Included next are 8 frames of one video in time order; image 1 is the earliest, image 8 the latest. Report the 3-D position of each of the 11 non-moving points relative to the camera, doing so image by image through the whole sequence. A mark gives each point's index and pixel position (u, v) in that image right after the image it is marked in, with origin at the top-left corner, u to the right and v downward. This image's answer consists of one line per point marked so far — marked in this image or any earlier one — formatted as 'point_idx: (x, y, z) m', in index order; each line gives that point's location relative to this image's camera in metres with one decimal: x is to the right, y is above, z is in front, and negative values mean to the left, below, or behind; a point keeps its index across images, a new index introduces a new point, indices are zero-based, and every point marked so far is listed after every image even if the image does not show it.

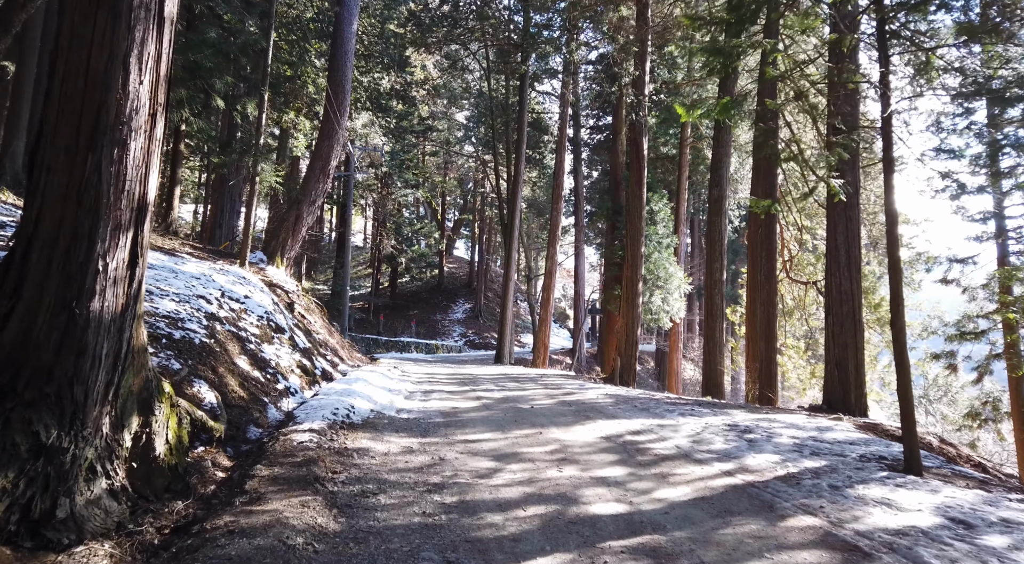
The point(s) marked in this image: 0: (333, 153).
0: (-3.2, +2.3, +13.9) m
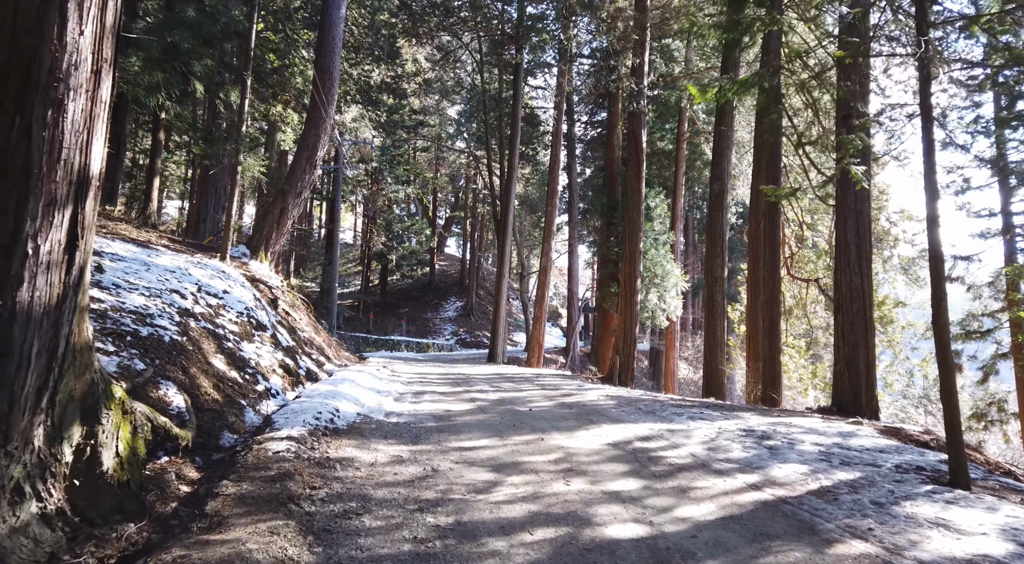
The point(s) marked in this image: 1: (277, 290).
0: (-3.3, +2.4, +13.3) m
1: (-3.6, -0.1, +11.7) m
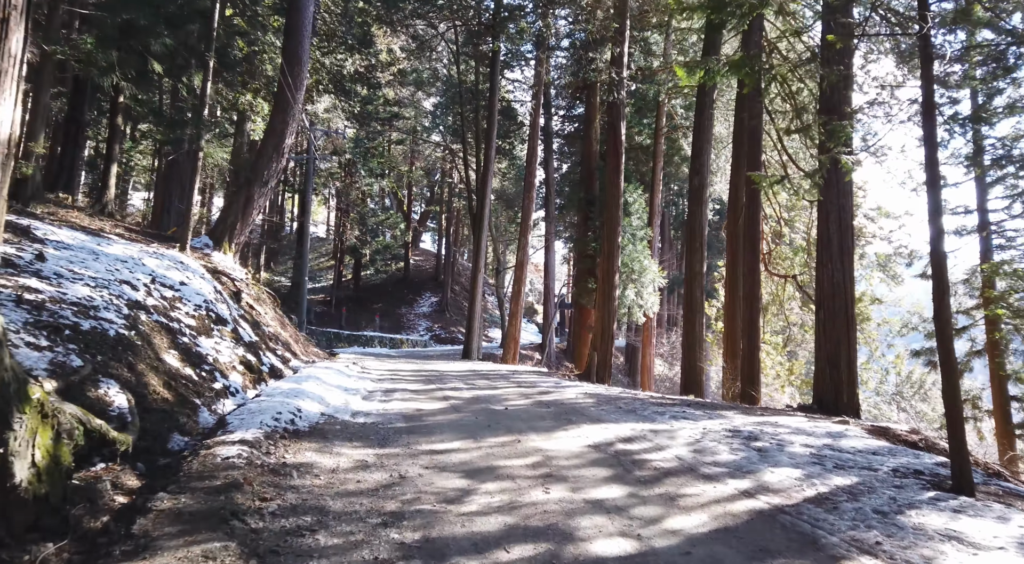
0: (-3.7, +2.5, +12.8) m
1: (-4.0, 0.0, +11.2) m
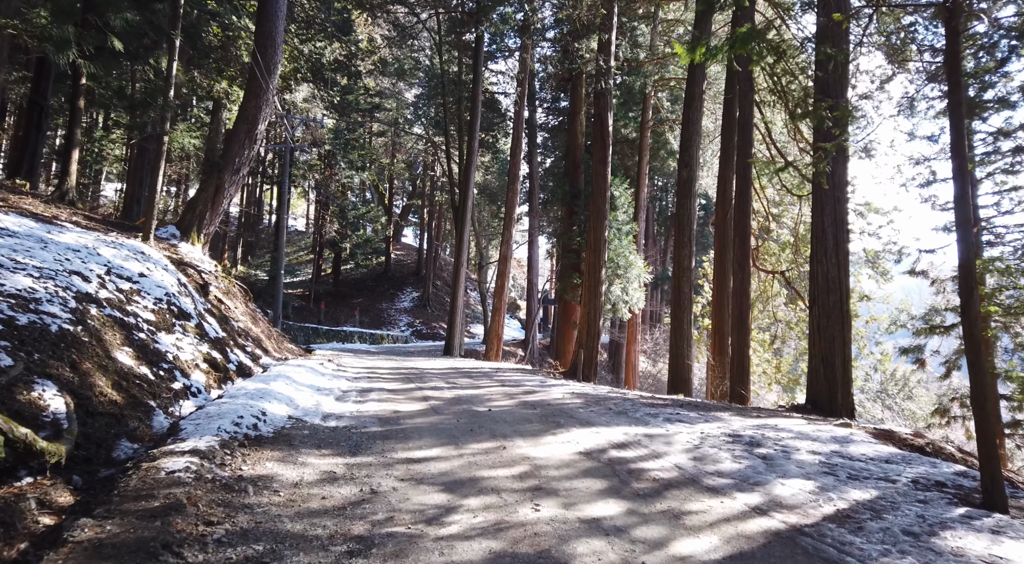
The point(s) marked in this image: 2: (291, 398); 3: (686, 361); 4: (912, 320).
0: (-4.0, +2.6, +12.2) m
1: (-4.2, +0.1, +10.6) m
2: (-2.0, -1.1, +7.0) m
3: (+3.3, -1.5, +14.5) m
4: (+9.3, -0.9, +17.7) m
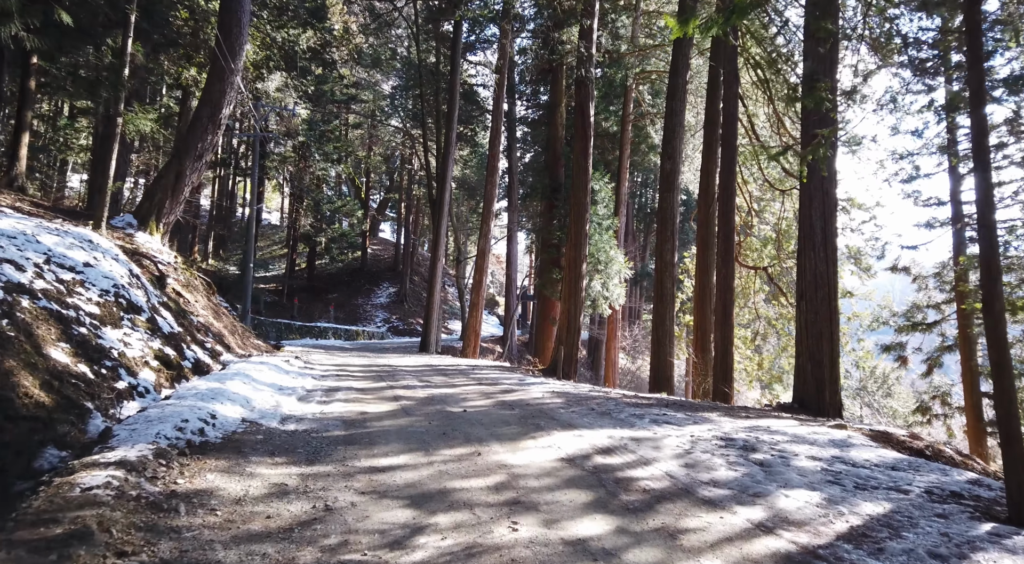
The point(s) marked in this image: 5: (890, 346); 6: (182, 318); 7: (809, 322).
0: (-4.3, +2.8, +11.6) m
1: (-4.5, +0.2, +10.0) m
2: (-2.2, -1.0, +6.4) m
3: (+2.9, -1.4, +14.1) m
4: (+8.7, -0.8, +17.5) m
5: (+8.4, -1.4, +17.0) m
6: (-3.8, -0.4, +8.8) m
7: (+4.0, -0.5, +10.3) m
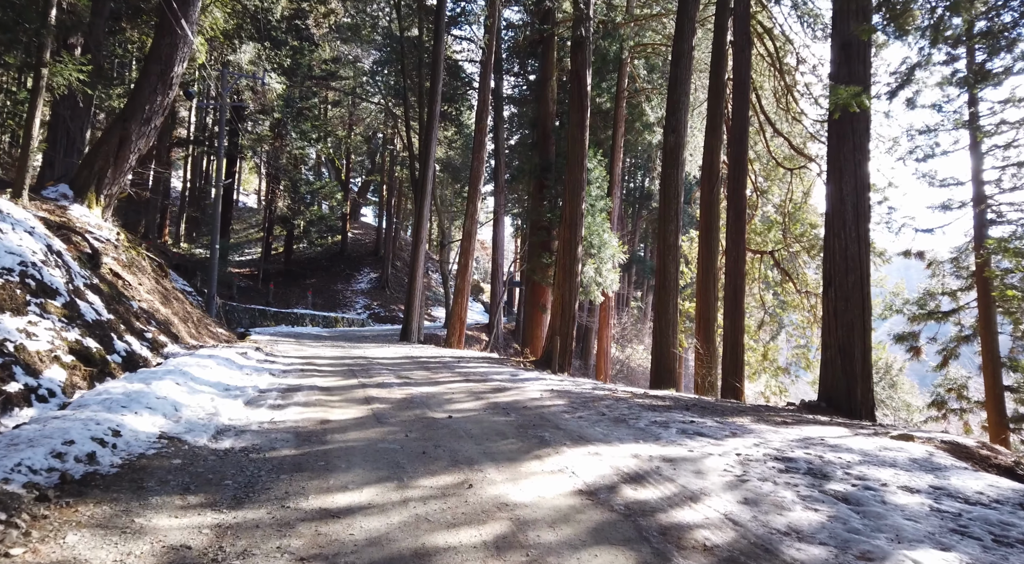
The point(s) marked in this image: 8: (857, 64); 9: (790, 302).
0: (-4.4, +3.0, +10.2) m
1: (-4.6, +0.4, +8.6) m
2: (-2.2, -0.8, +5.1) m
3: (+2.7, -1.1, +12.9) m
4: (+8.5, -0.5, +16.4) m
5: (+8.2, -1.1, +16.0) m
6: (-3.9, -0.2, +7.5) m
7: (+3.9, -0.3, +9.1) m
8: (+4.1, +2.6, +9.1) m
9: (+5.9, -0.4, +16.1) m
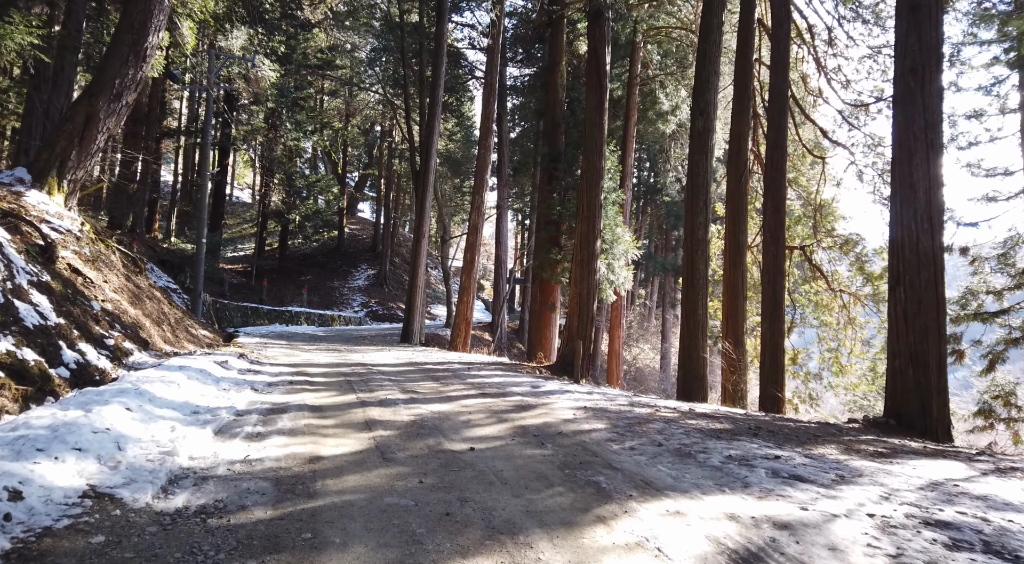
0: (-4.2, +3.0, +9.0) m
1: (-4.4, +0.4, +7.4) m
2: (-2.0, -0.8, +3.9) m
3: (+2.9, -1.1, +11.8) m
4: (+8.7, -0.4, +15.3) m
5: (+8.4, -1.1, +14.8) m
6: (-3.6, -0.2, +6.3) m
7: (+4.1, -0.3, +8.0) m
8: (+4.3, +2.6, +7.9) m
9: (+6.0, -0.4, +15.0) m
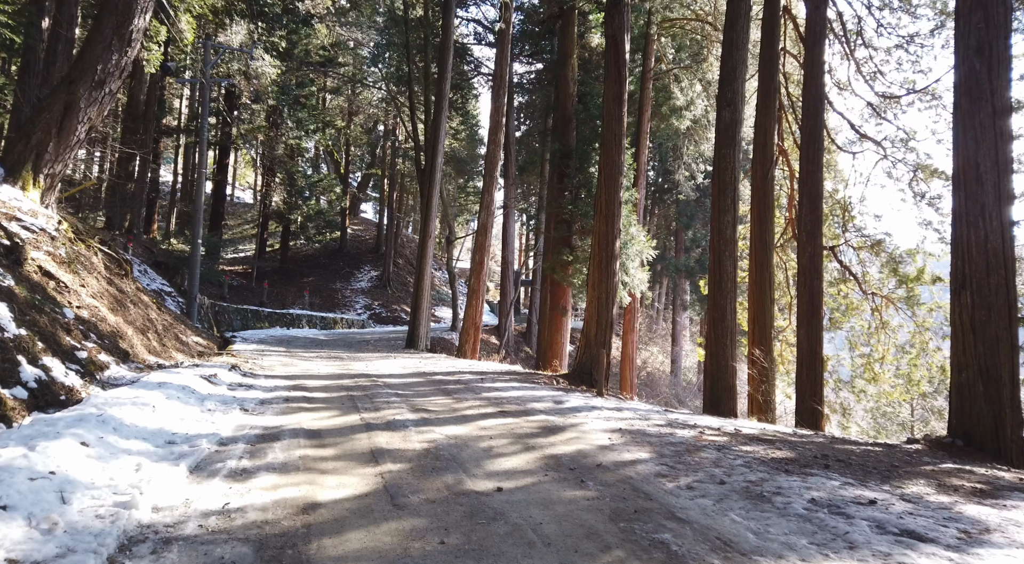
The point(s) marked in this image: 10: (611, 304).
0: (-4.0, +3.0, +8.2) m
1: (-4.2, +0.4, +6.6) m
2: (-1.8, -0.8, +3.2) m
3: (+3.1, -1.2, +11.0) m
4: (+8.9, -0.5, +14.5) m
5: (+8.6, -1.1, +14.0) m
6: (-3.5, -0.2, +5.5) m
7: (+4.3, -0.3, +7.2) m
8: (+4.5, +2.5, +7.1) m
9: (+6.3, -0.4, +14.1) m
10: (+1.5, -0.3, +11.2) m
